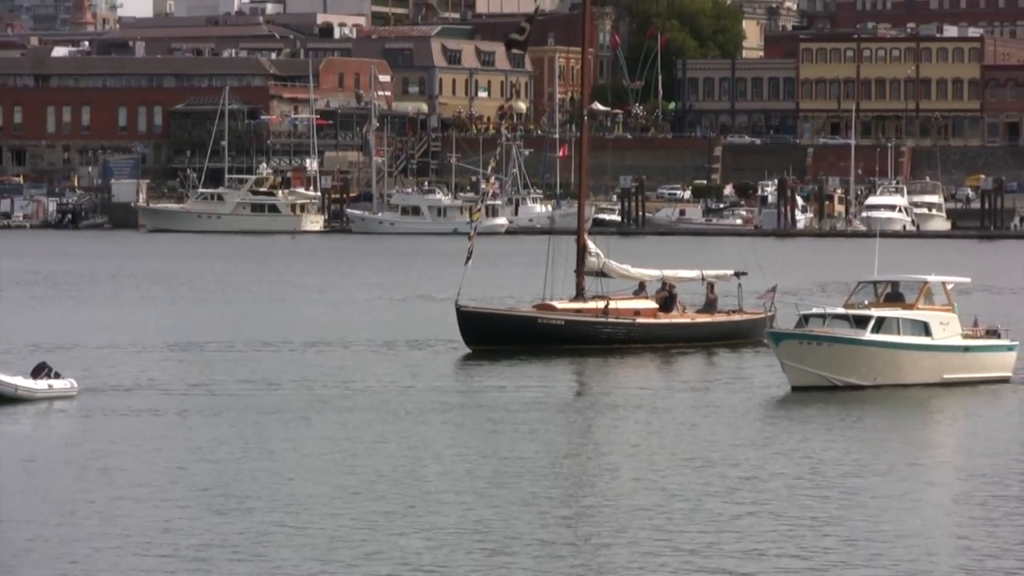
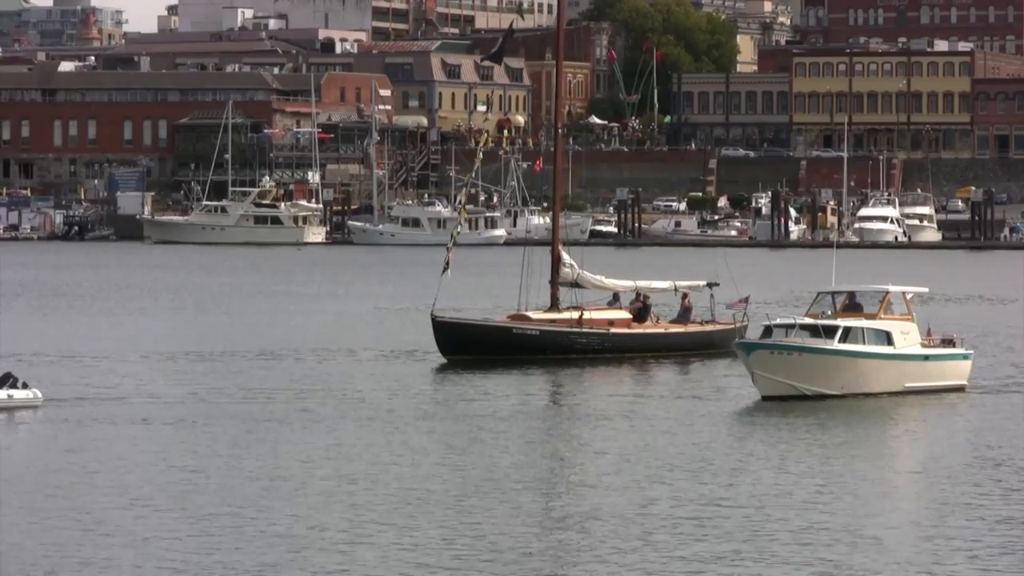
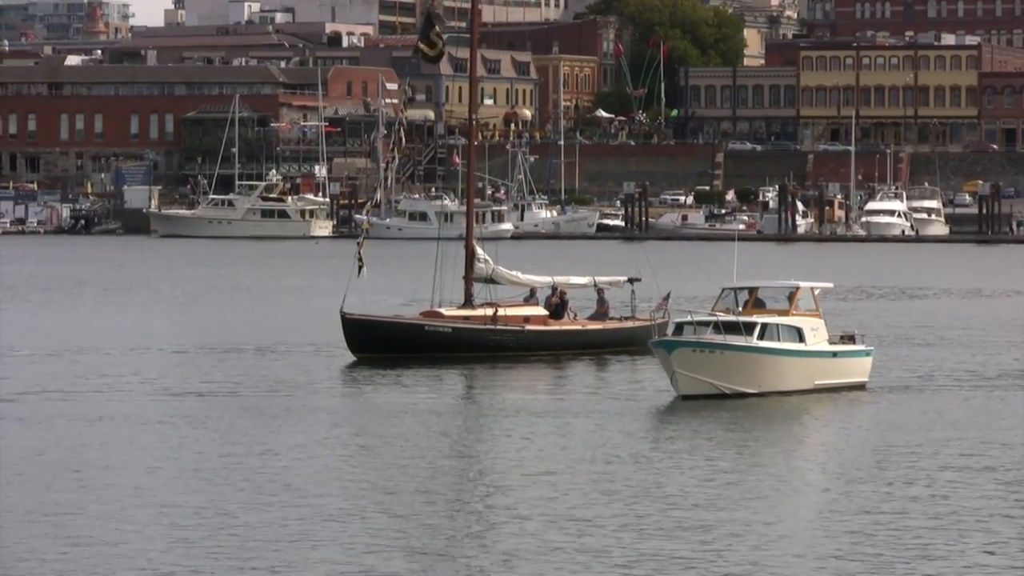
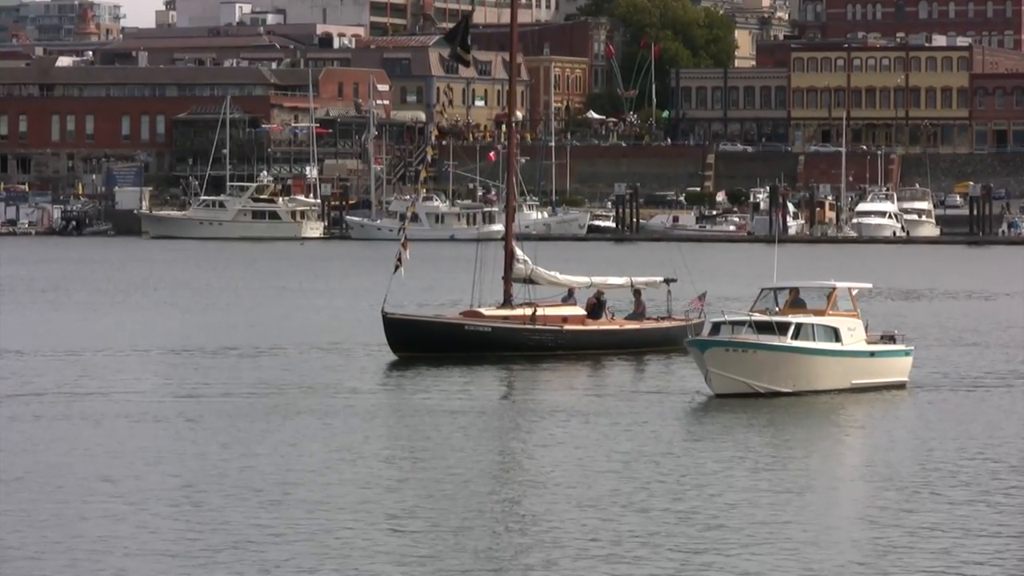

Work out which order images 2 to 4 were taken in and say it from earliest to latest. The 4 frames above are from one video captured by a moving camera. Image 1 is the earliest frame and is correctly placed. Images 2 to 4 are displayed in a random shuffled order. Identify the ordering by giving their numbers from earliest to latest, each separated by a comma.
2, 4, 3
